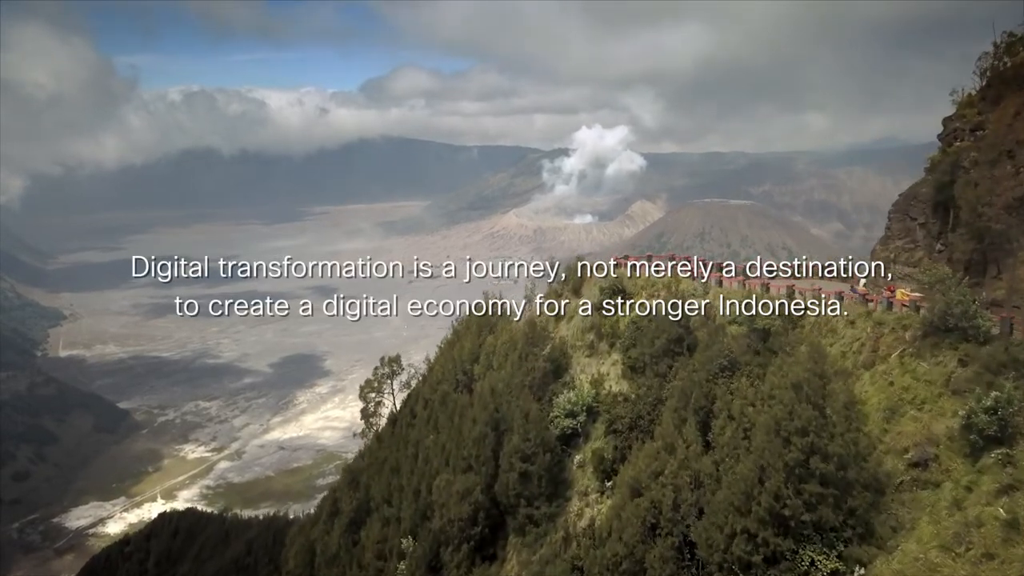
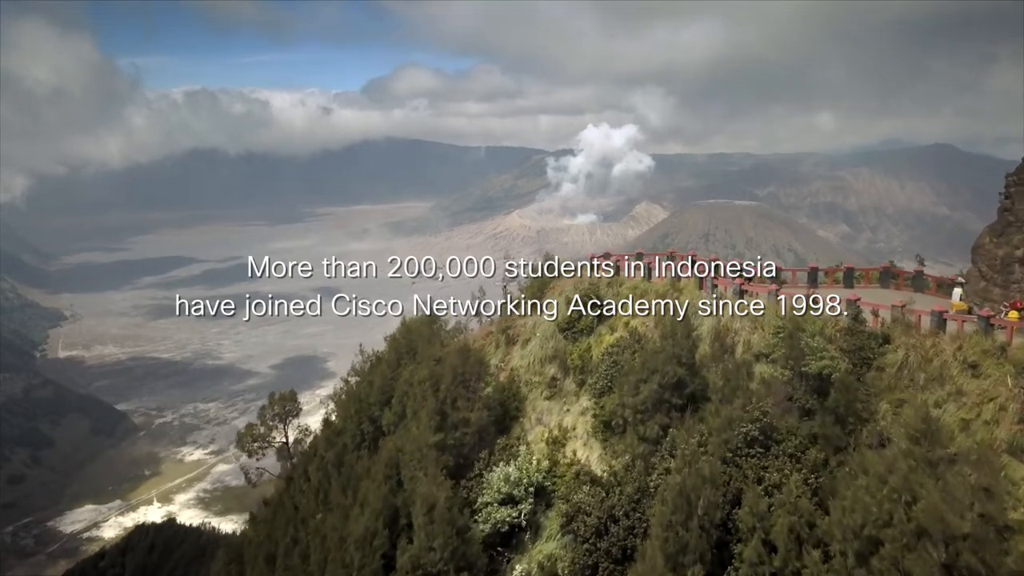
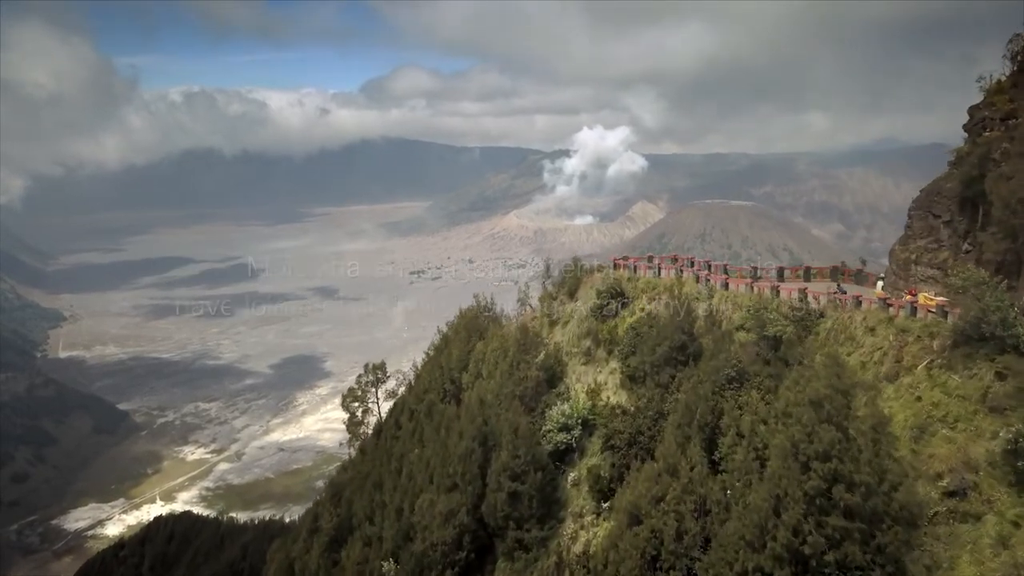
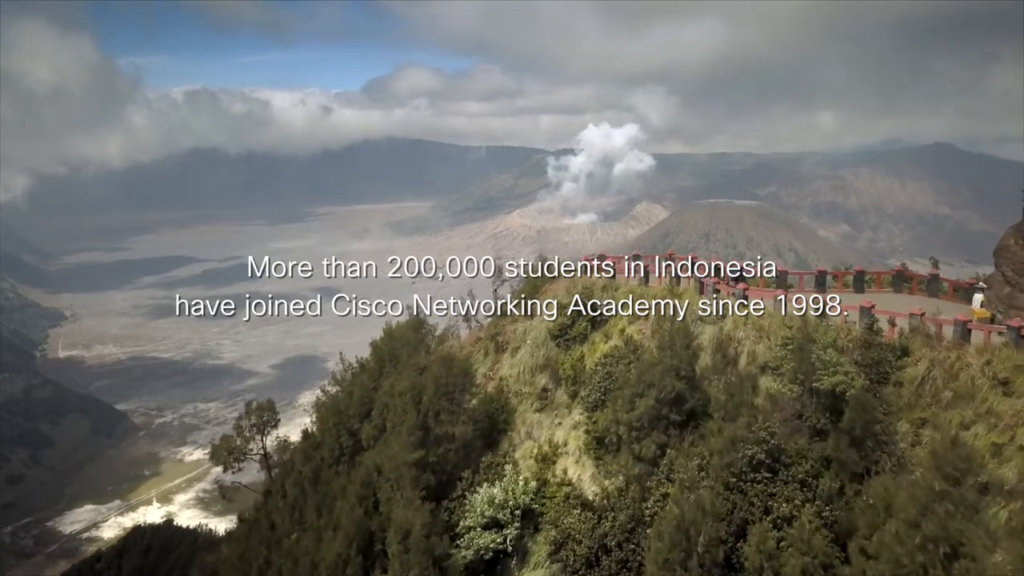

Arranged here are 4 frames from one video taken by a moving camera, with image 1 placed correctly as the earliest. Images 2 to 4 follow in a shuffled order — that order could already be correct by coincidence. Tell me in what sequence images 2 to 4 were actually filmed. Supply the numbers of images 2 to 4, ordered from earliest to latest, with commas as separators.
3, 2, 4
